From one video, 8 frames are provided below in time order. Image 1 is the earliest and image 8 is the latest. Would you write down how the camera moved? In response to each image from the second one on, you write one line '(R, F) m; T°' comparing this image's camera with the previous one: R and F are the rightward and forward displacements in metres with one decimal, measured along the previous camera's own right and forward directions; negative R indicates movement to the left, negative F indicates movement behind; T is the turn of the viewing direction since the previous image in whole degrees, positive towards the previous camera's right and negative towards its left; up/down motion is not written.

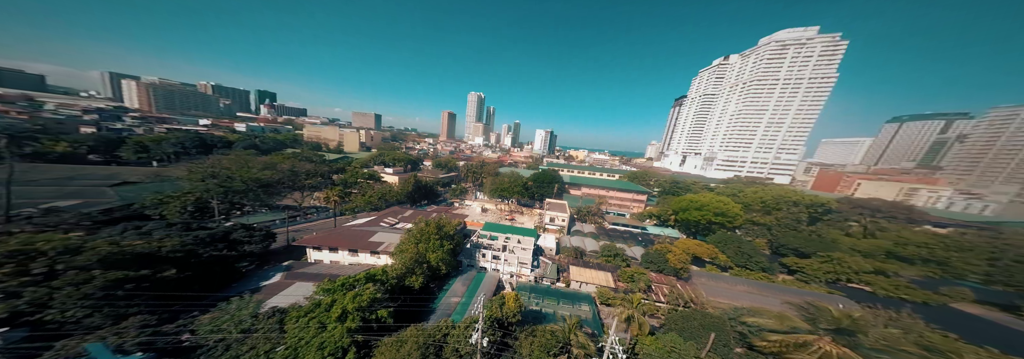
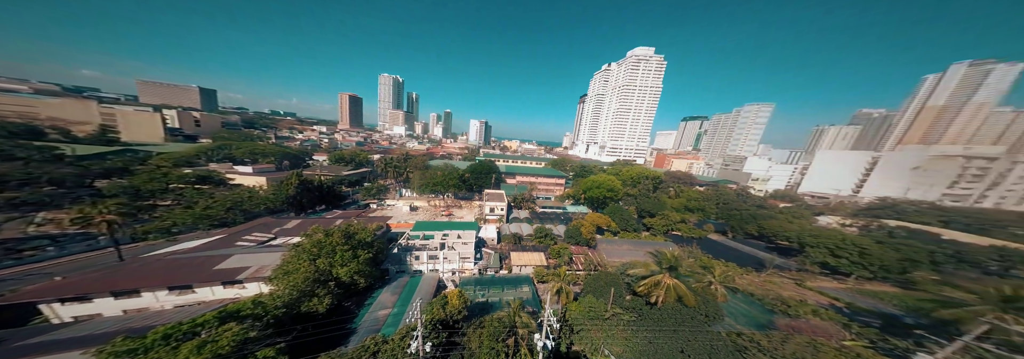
(+0.5, -0.5) m; +18°
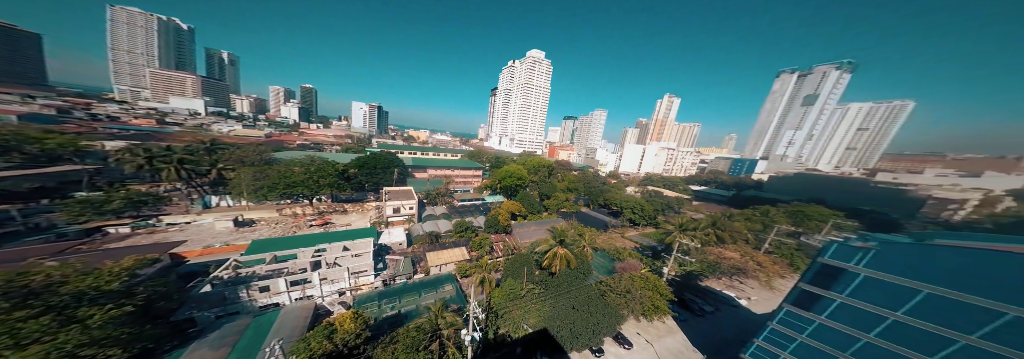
(+0.5, -0.2) m; +20°
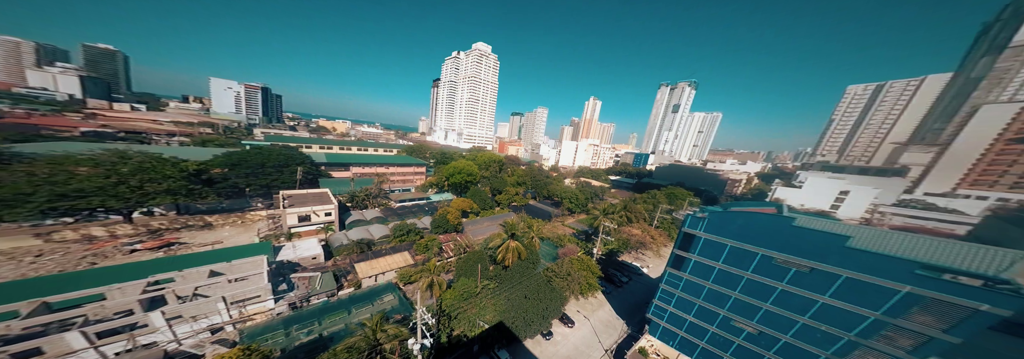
(0.0, -0.3) m; +12°
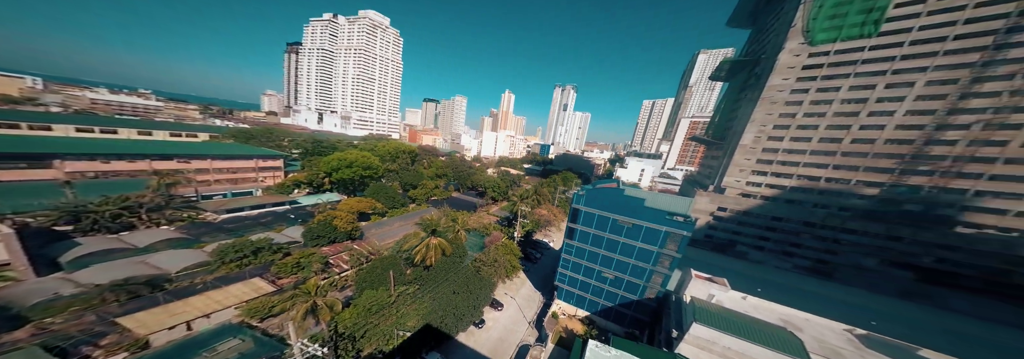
(-0.6, +0.3) m; +22°
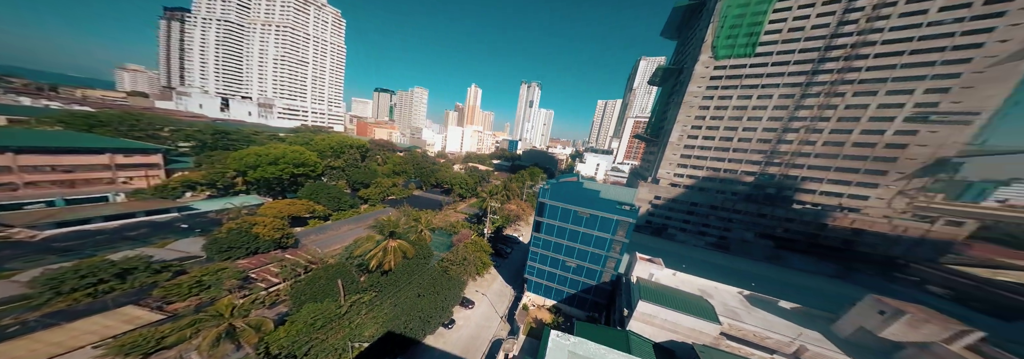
(-0.4, +0.1) m; +11°
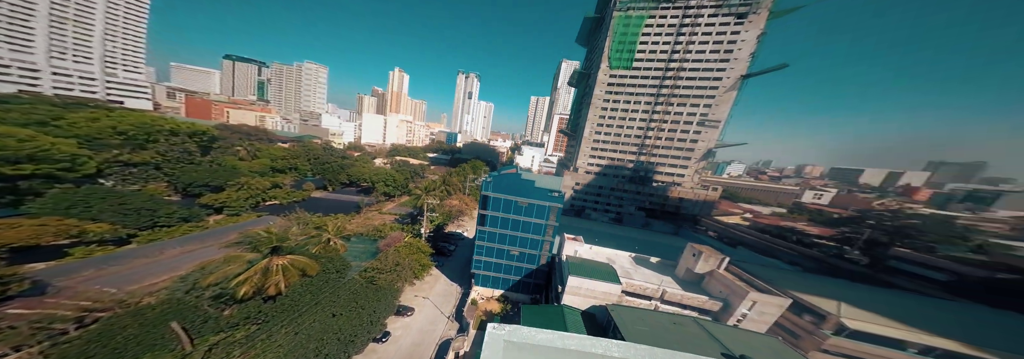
(-0.5, +0.2) m; +18°
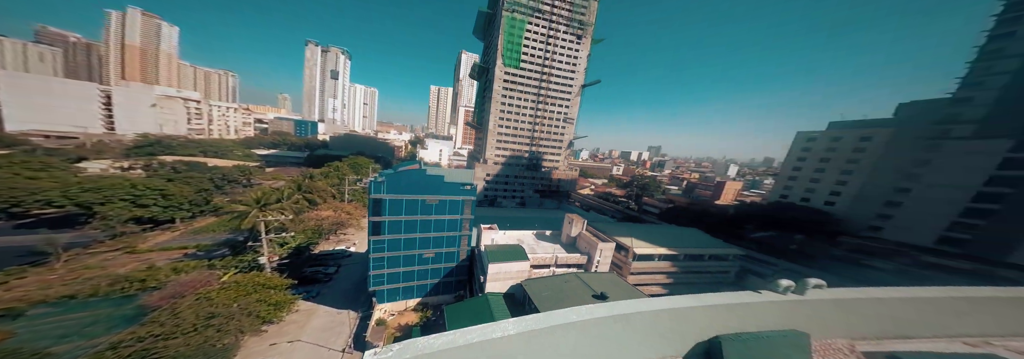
(-0.3, +0.2) m; +23°
